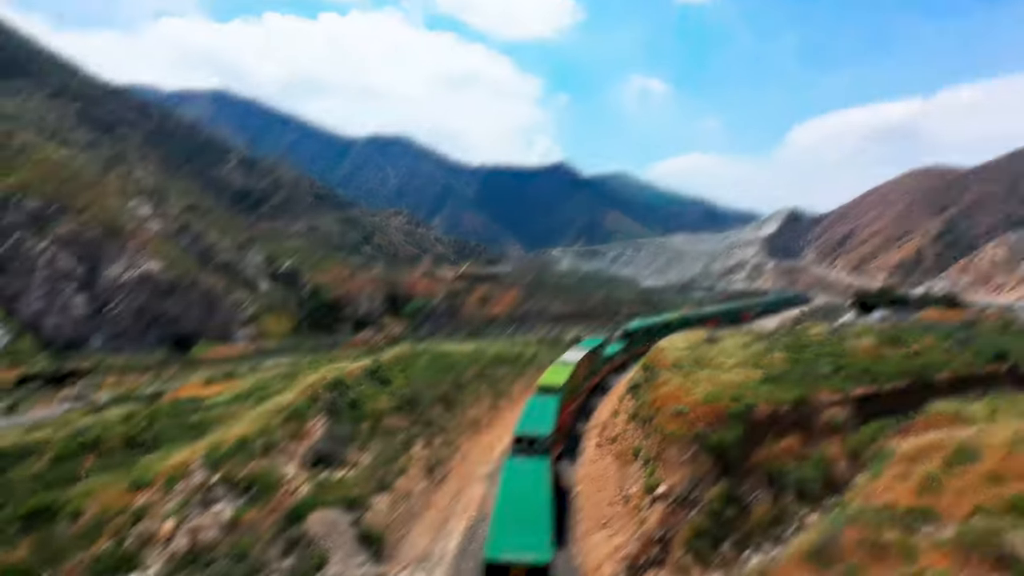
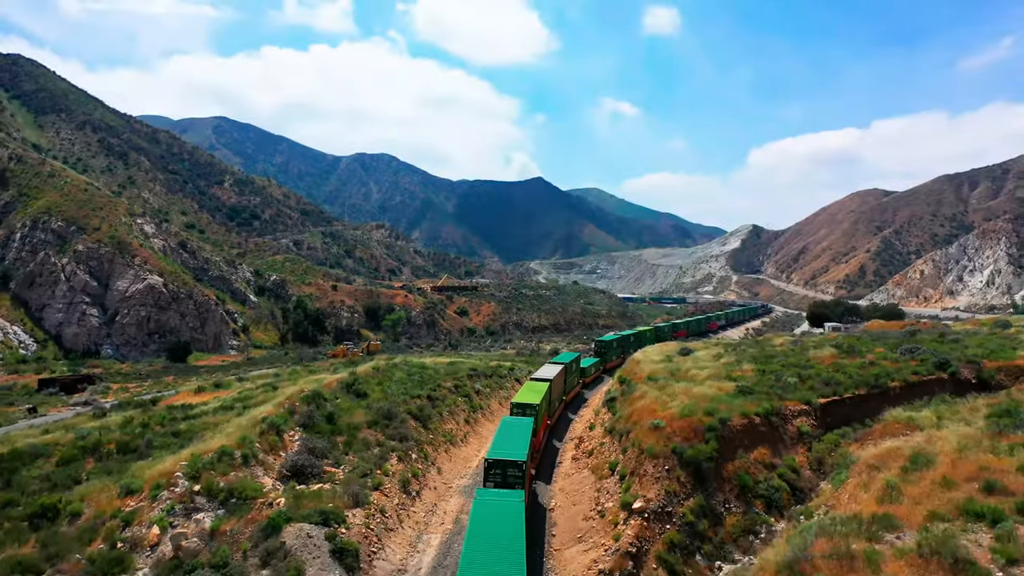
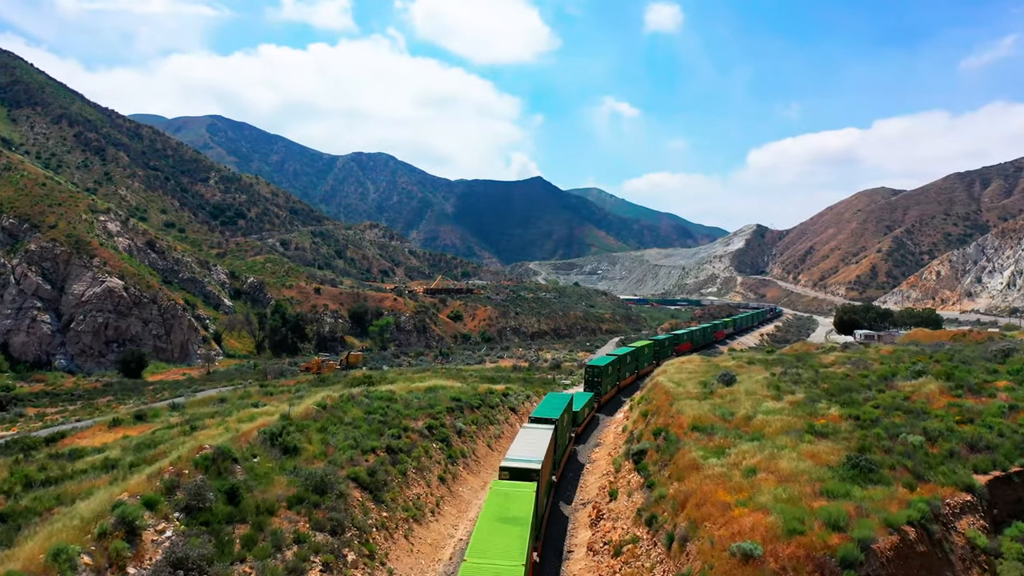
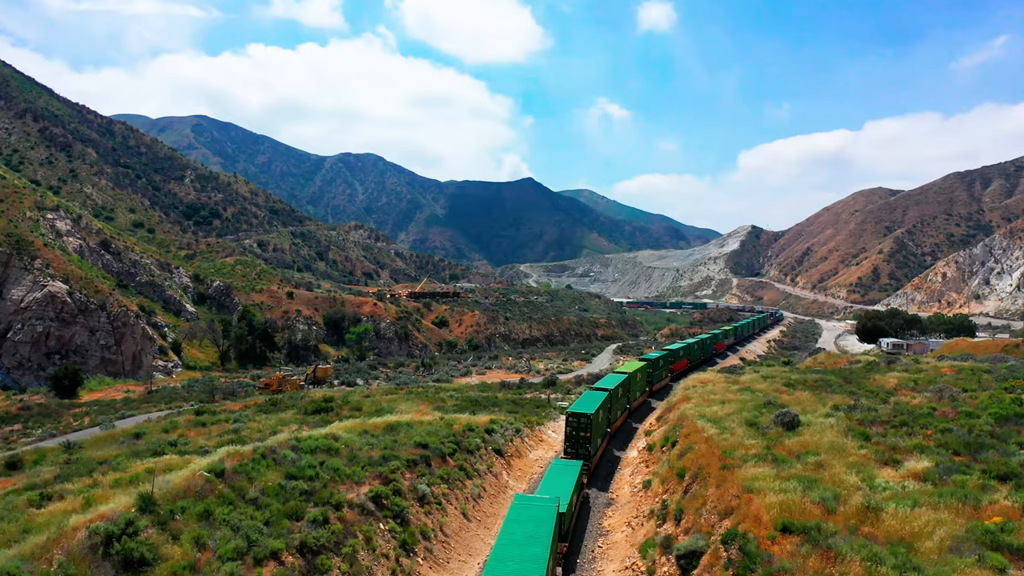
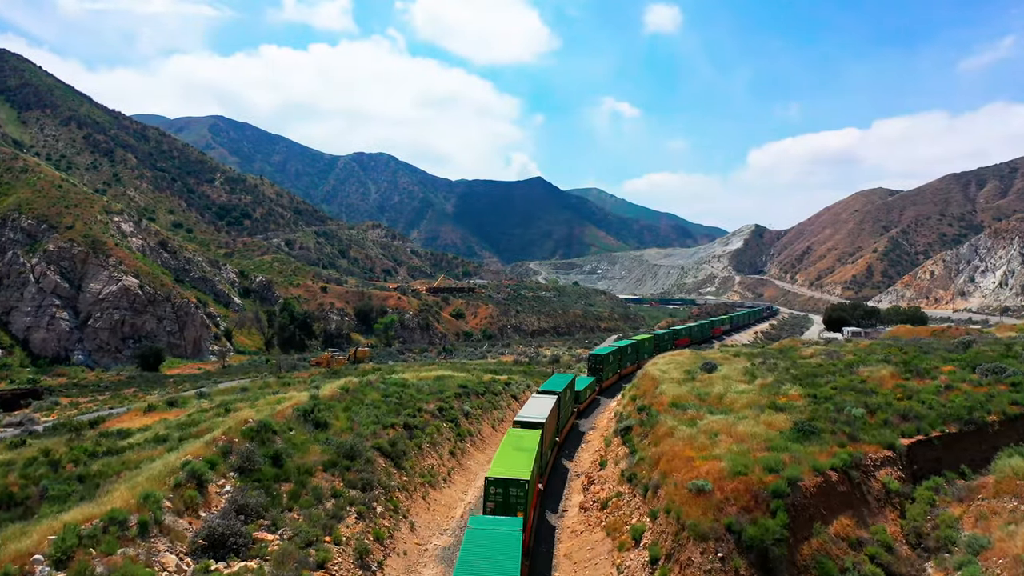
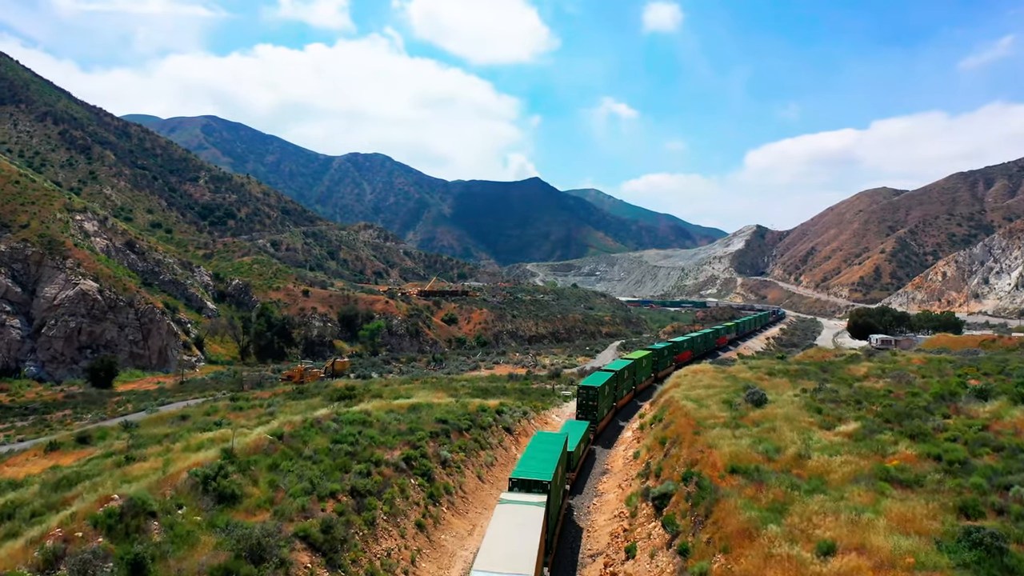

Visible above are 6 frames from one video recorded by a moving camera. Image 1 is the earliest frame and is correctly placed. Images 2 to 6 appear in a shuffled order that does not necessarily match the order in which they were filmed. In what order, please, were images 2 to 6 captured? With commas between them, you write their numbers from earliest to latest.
2, 5, 3, 6, 4
